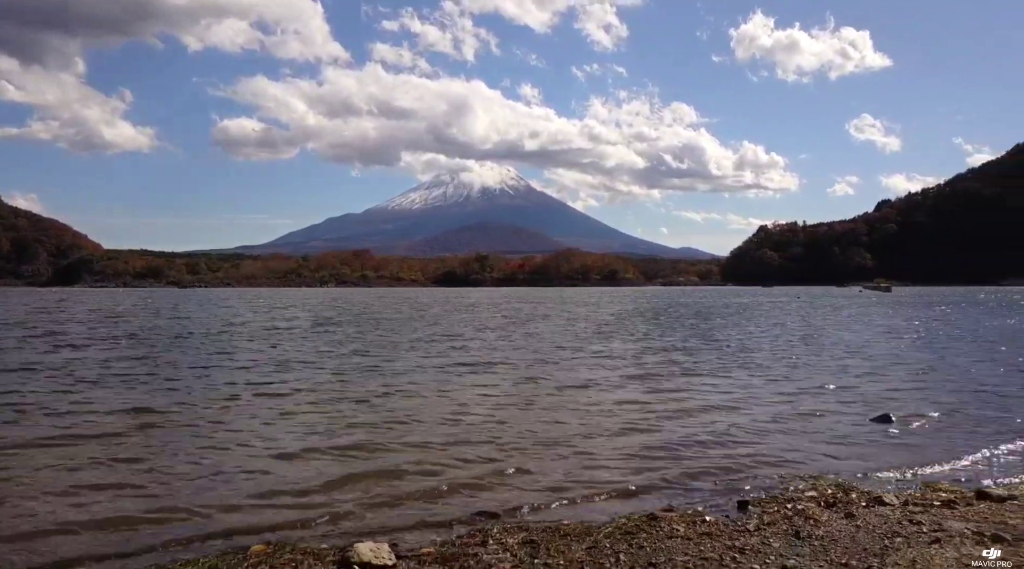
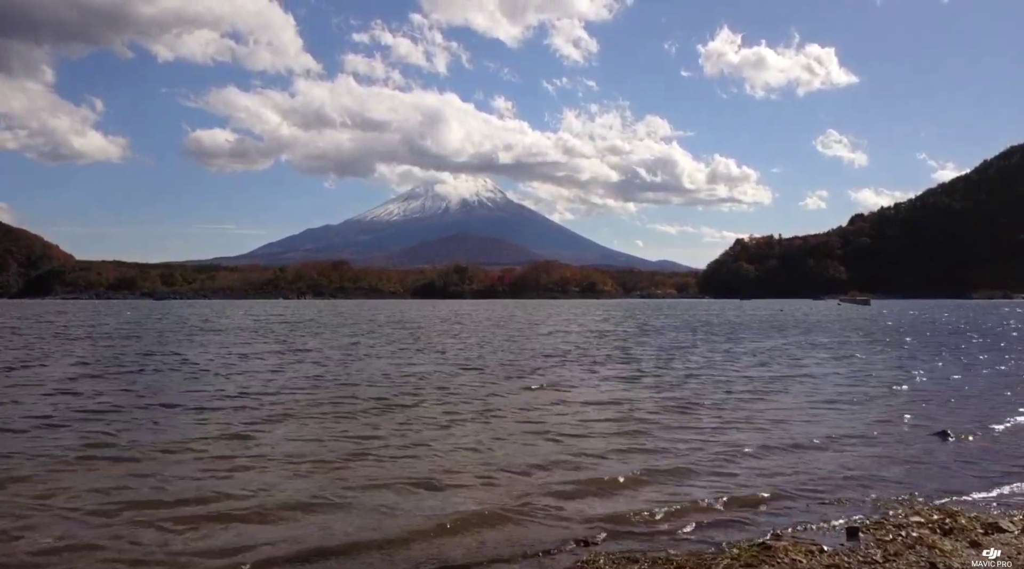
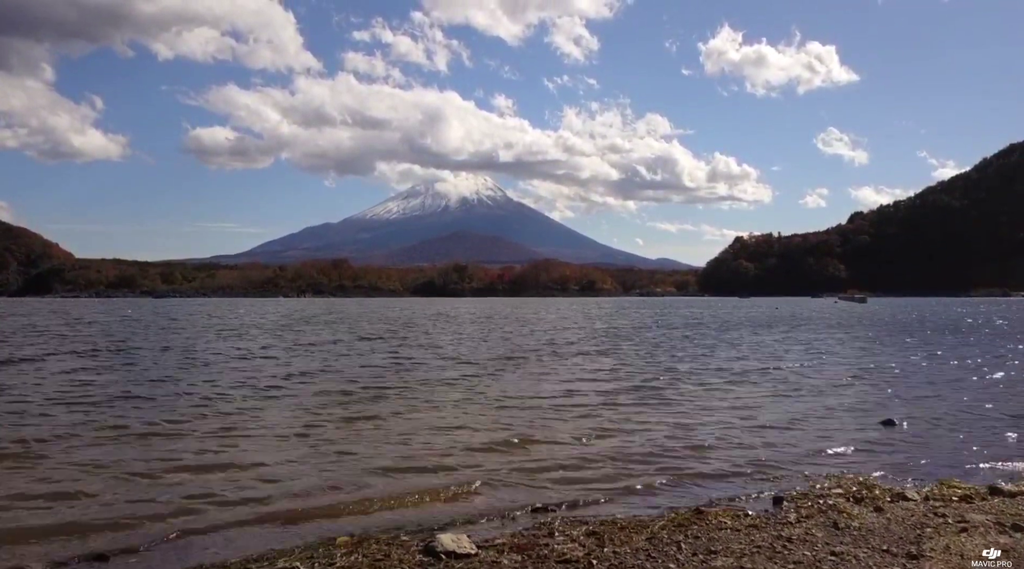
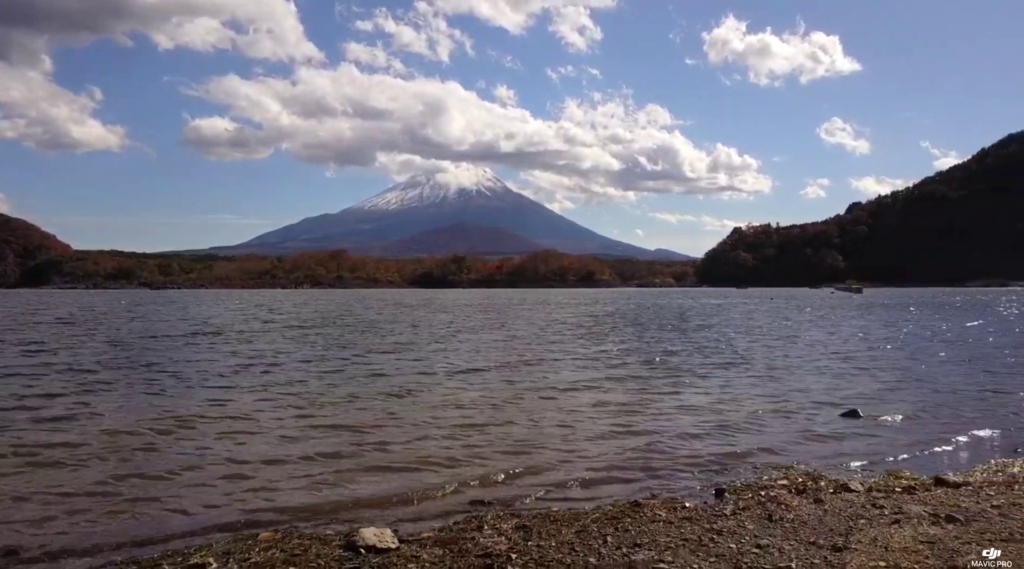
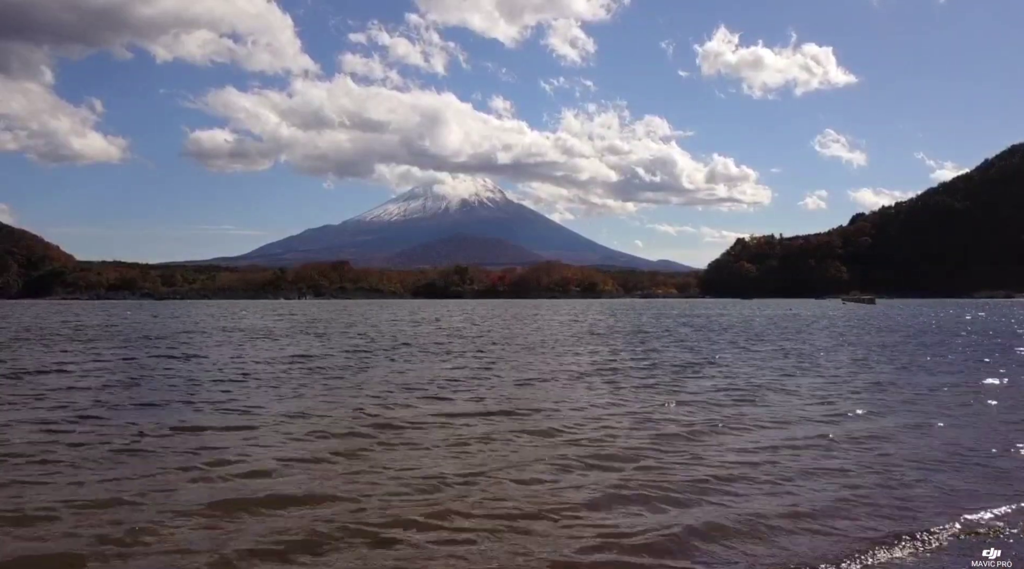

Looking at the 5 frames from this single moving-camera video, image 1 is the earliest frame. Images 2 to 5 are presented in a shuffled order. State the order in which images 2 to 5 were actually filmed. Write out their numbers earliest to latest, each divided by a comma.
4, 3, 2, 5
